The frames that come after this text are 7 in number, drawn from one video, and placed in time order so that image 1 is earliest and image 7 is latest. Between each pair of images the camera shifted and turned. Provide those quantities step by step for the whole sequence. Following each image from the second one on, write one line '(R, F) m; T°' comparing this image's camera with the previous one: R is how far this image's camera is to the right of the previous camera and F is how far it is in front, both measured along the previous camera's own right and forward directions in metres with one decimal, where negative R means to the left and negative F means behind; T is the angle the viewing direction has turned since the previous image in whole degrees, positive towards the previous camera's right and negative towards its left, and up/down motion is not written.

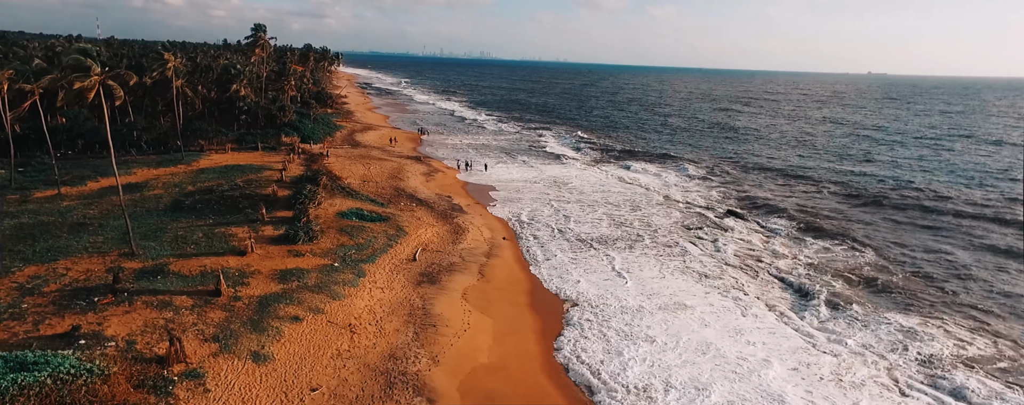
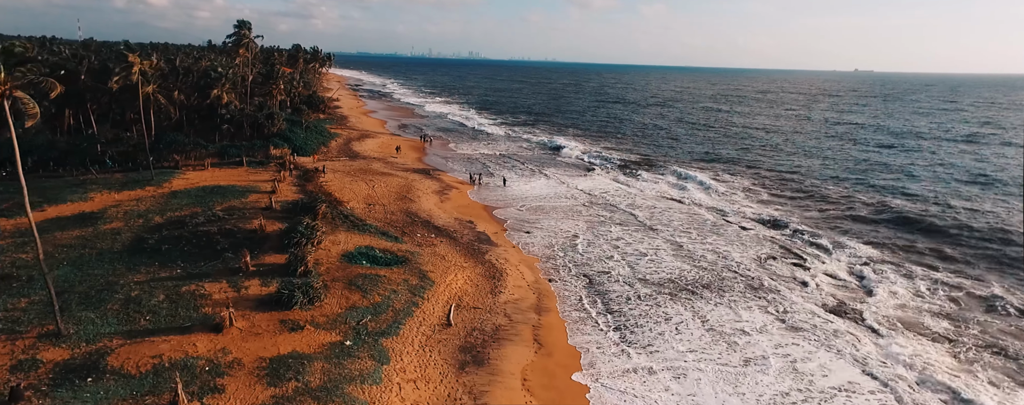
(-2.4, +6.0) m; +1°
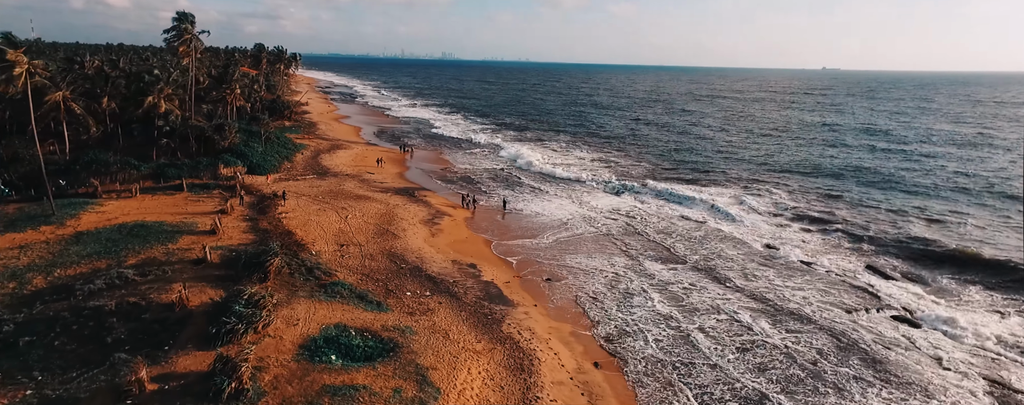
(-1.7, +7.1) m; +2°
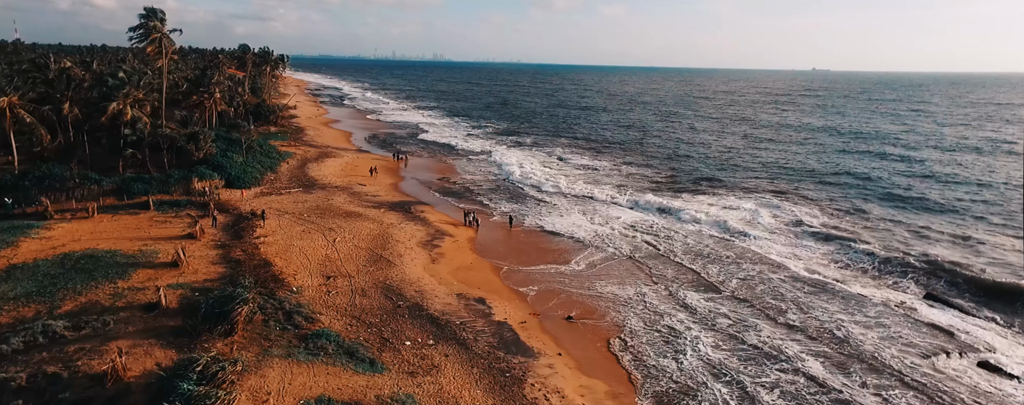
(-0.9, +3.5) m; +1°
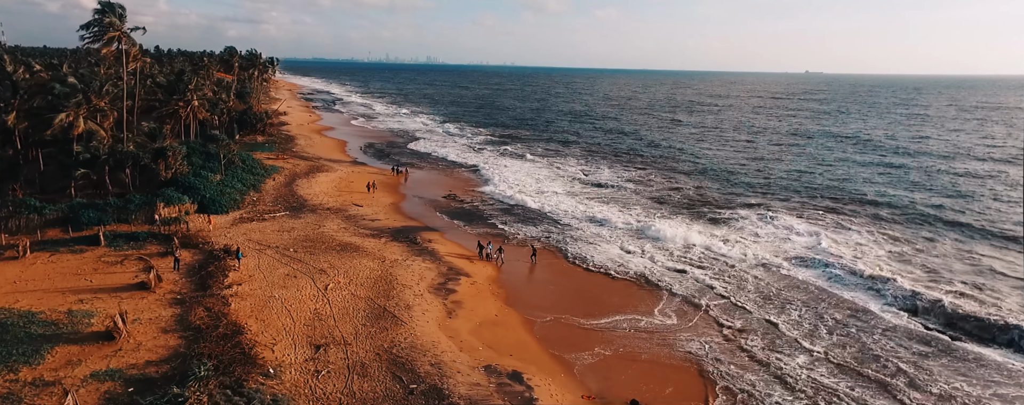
(-1.5, +5.1) m; +1°
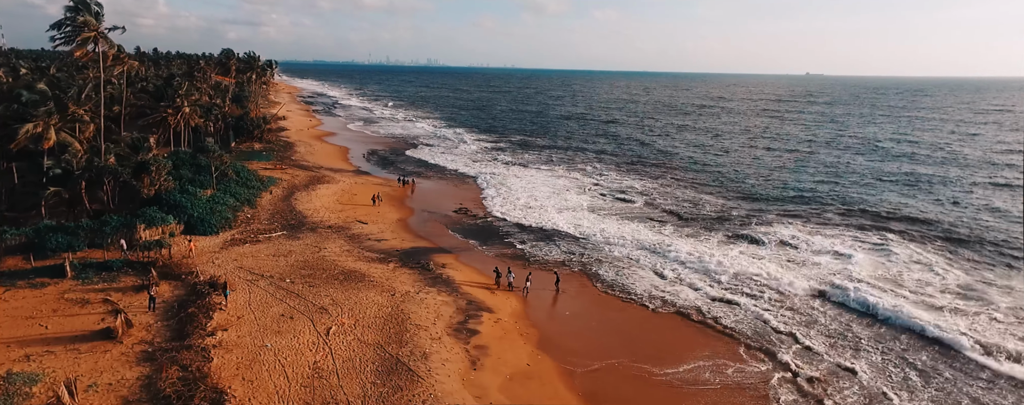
(-1.1, +3.2) m; 0°
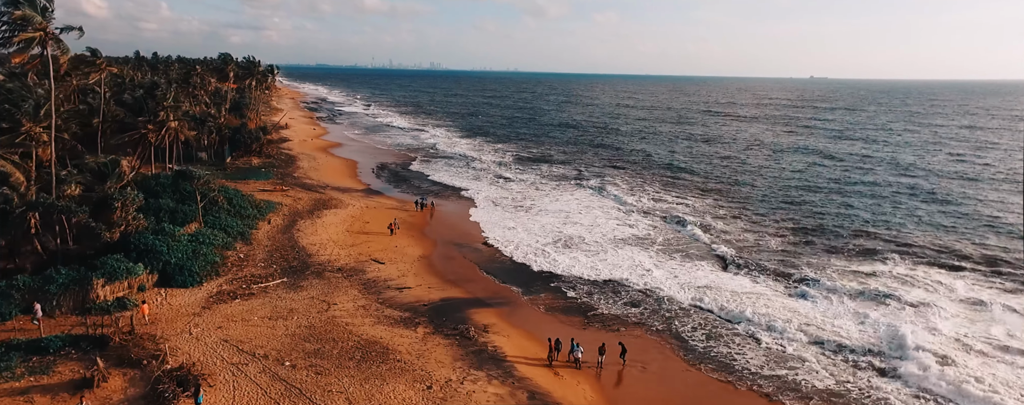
(-2.1, +5.6) m; 0°
